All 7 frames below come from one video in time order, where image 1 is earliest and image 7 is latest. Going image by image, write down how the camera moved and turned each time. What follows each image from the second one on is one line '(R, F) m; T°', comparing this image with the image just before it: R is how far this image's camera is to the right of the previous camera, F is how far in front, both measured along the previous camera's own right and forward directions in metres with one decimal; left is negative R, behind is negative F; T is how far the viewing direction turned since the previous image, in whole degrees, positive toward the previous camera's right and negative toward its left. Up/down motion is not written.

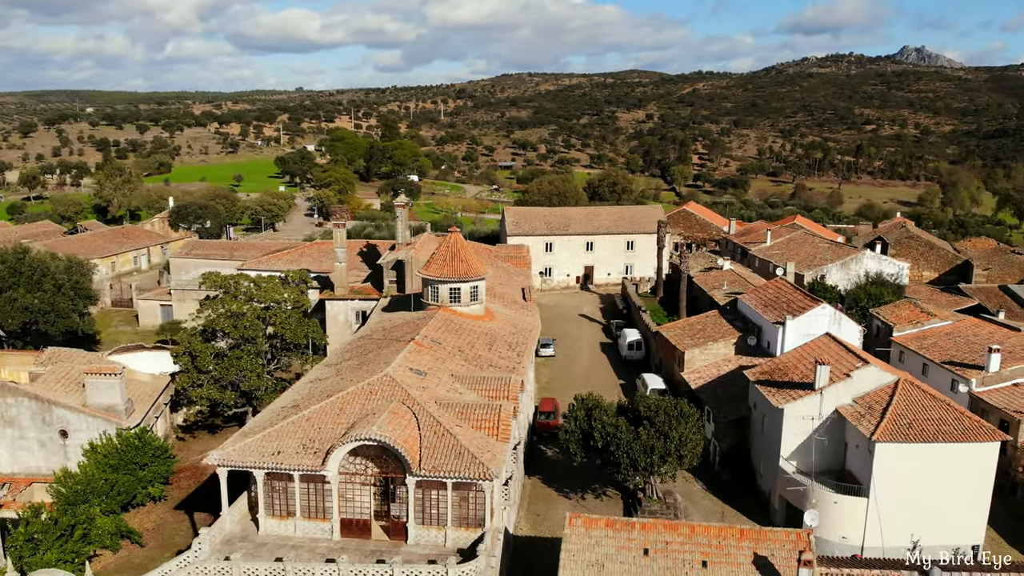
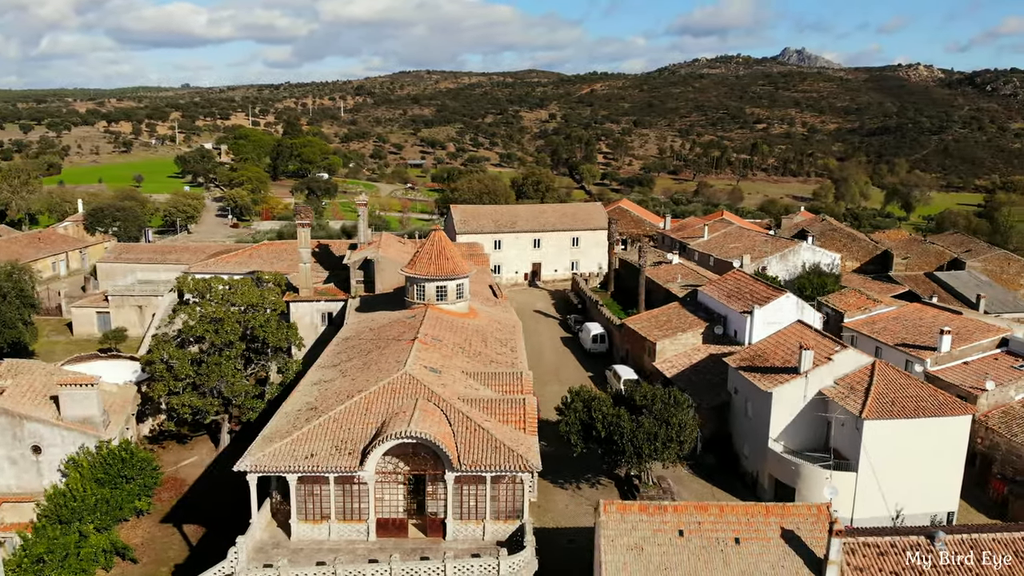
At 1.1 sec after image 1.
(-3.8, -0.2) m; +7°
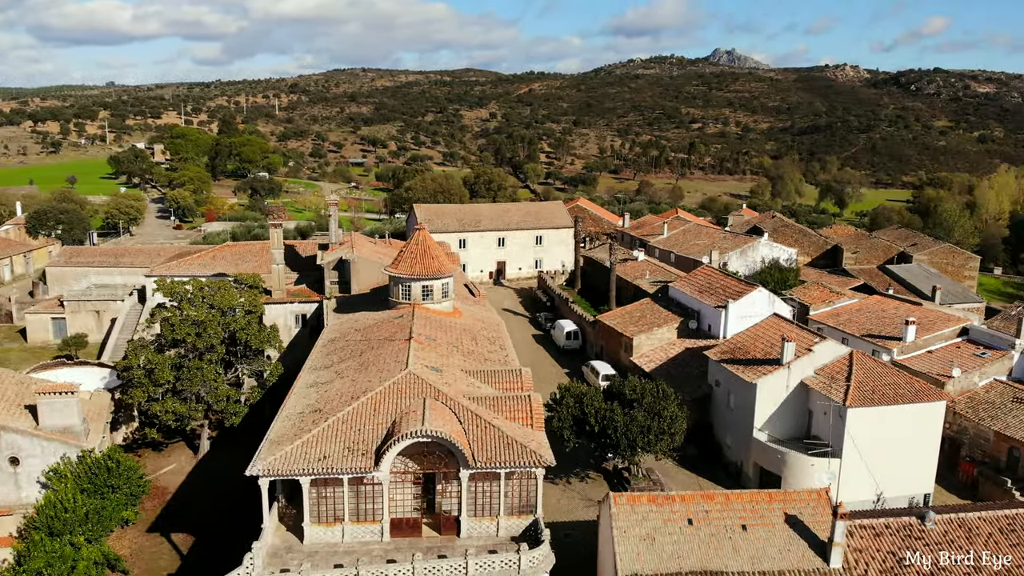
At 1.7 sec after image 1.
(-2.1, -0.1) m; +5°
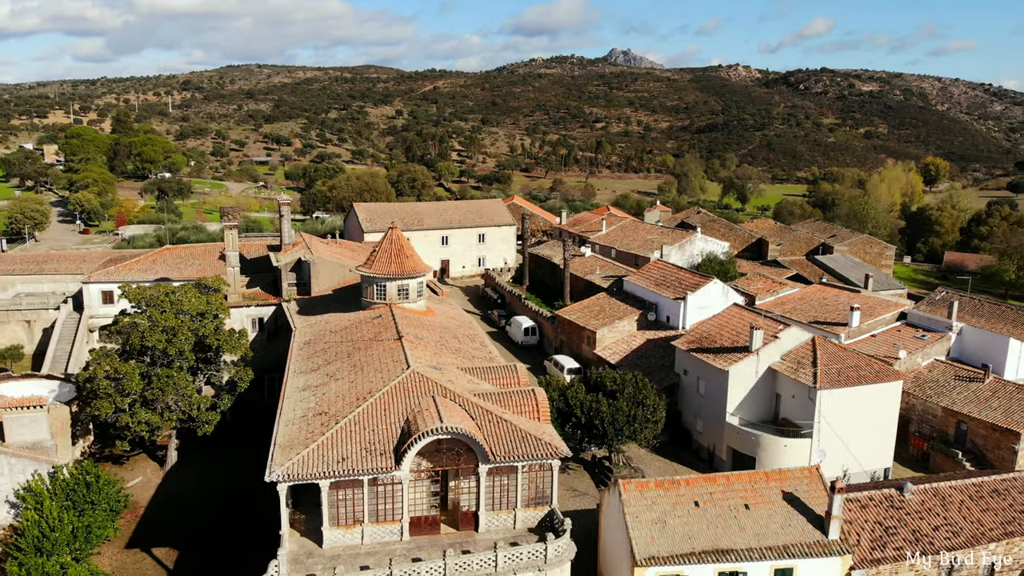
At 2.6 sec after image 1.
(-3.1, -0.2) m; +7°
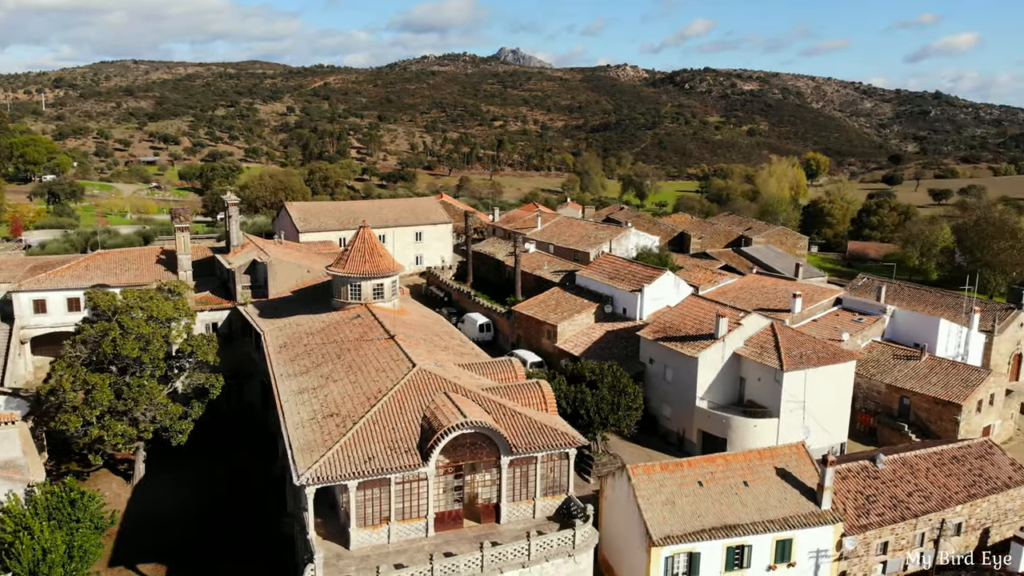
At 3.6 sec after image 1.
(-3.6, -0.2) m; +8°
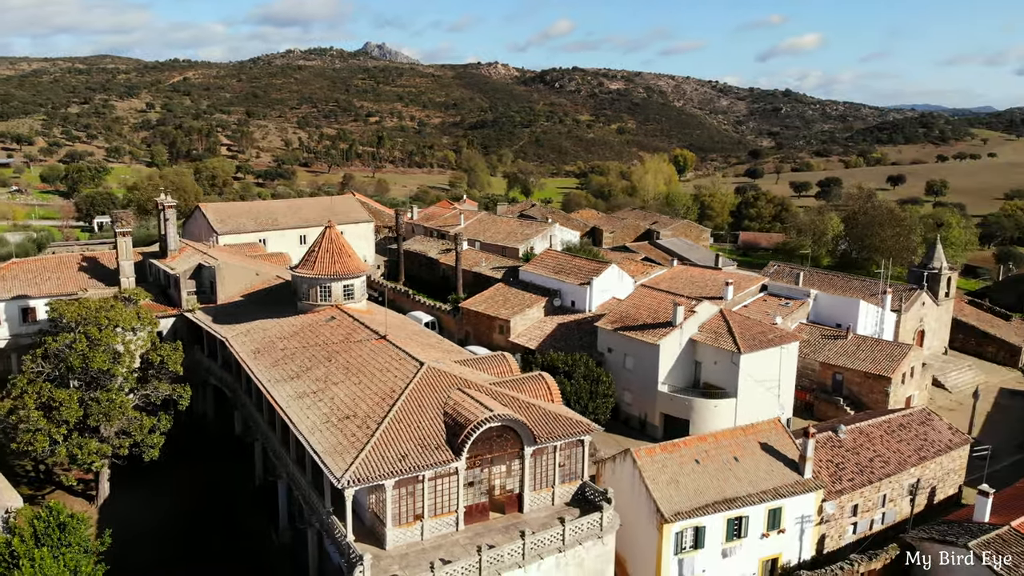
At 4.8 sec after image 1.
(-4.3, -0.3) m; +9°
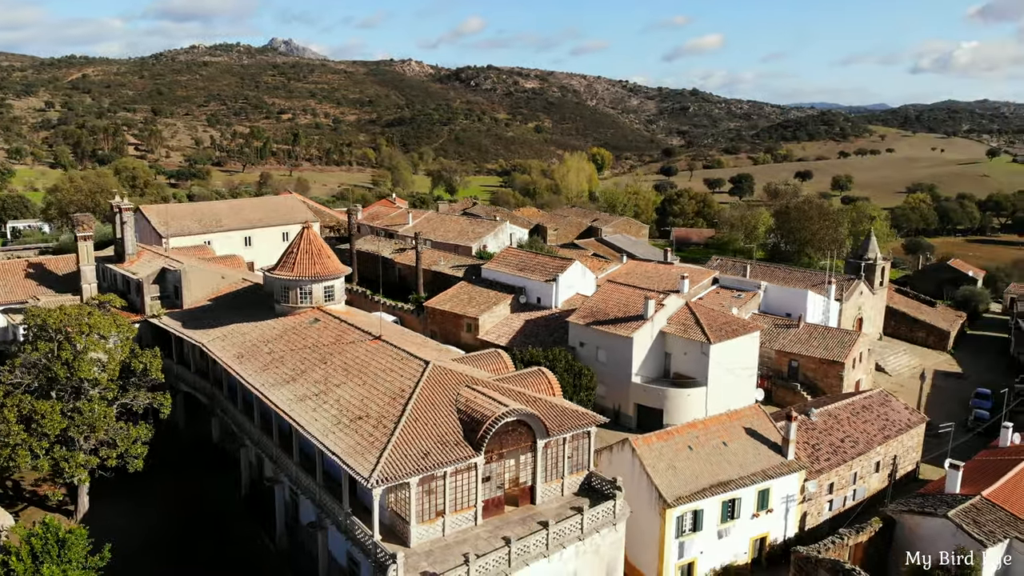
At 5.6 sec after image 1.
(-2.9, -0.3) m; +6°
